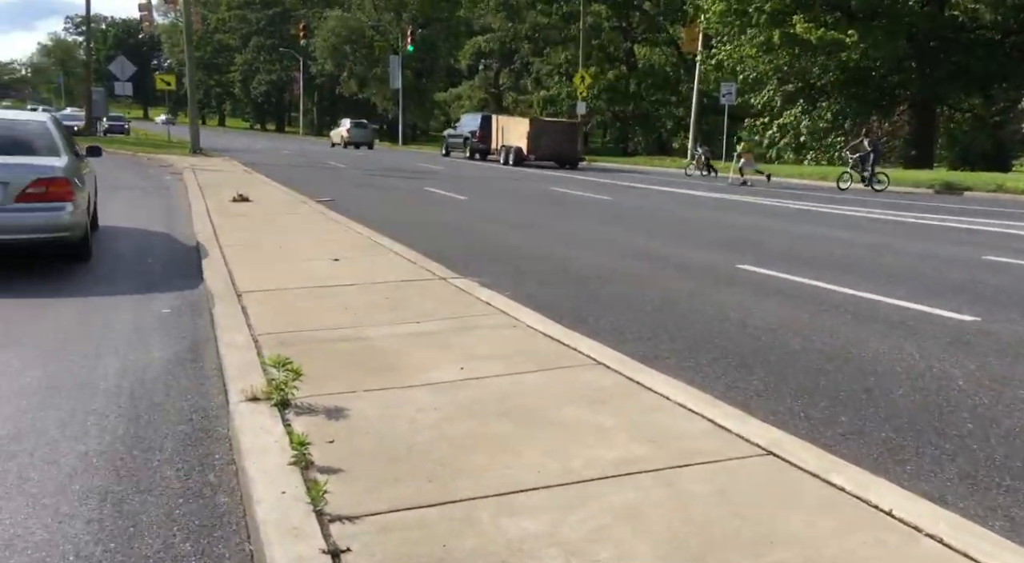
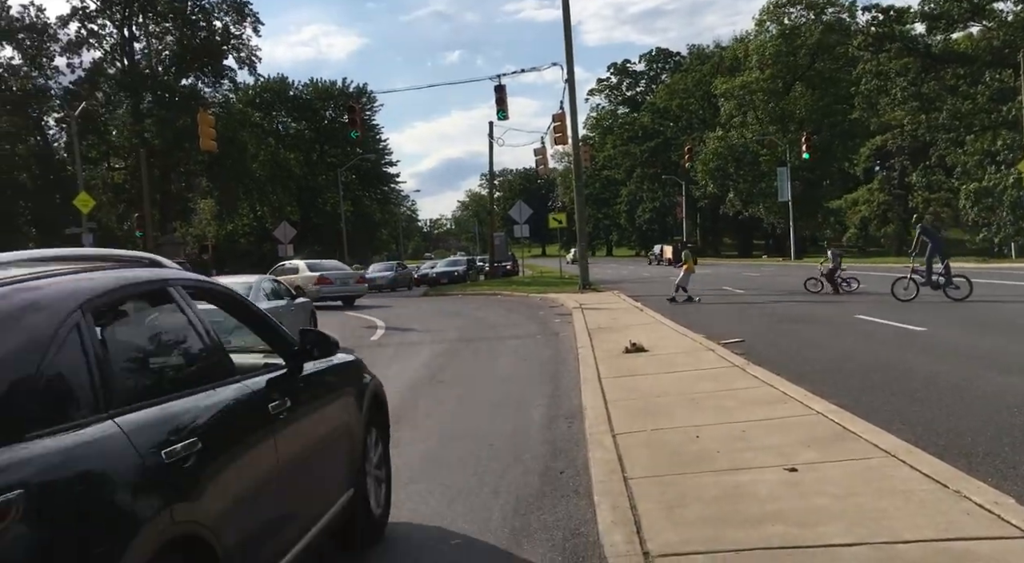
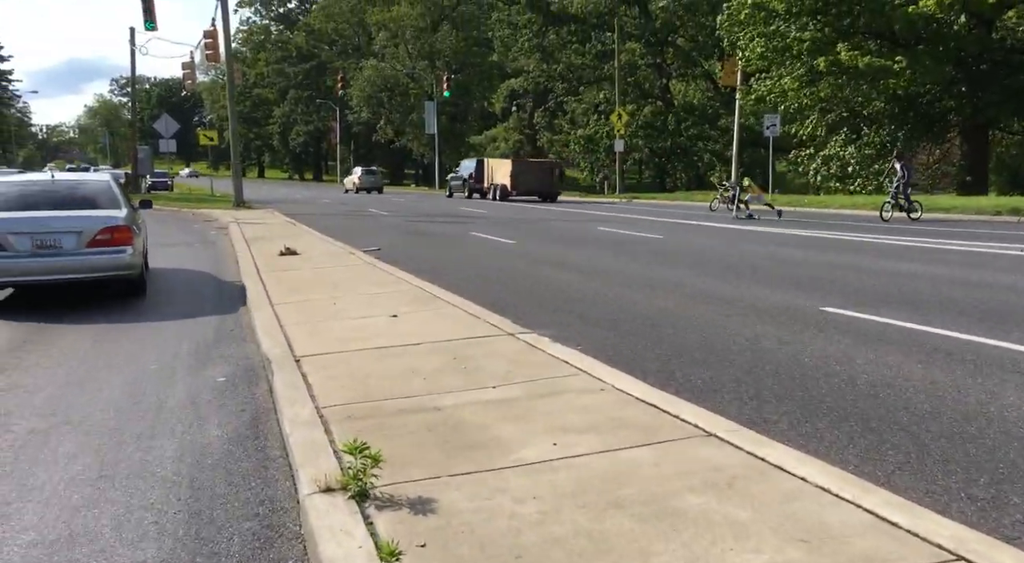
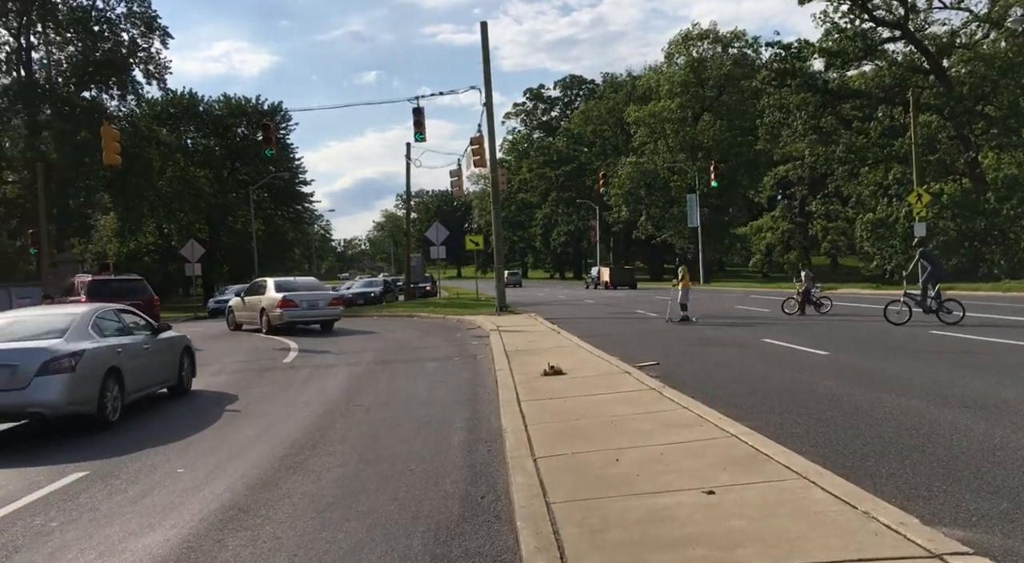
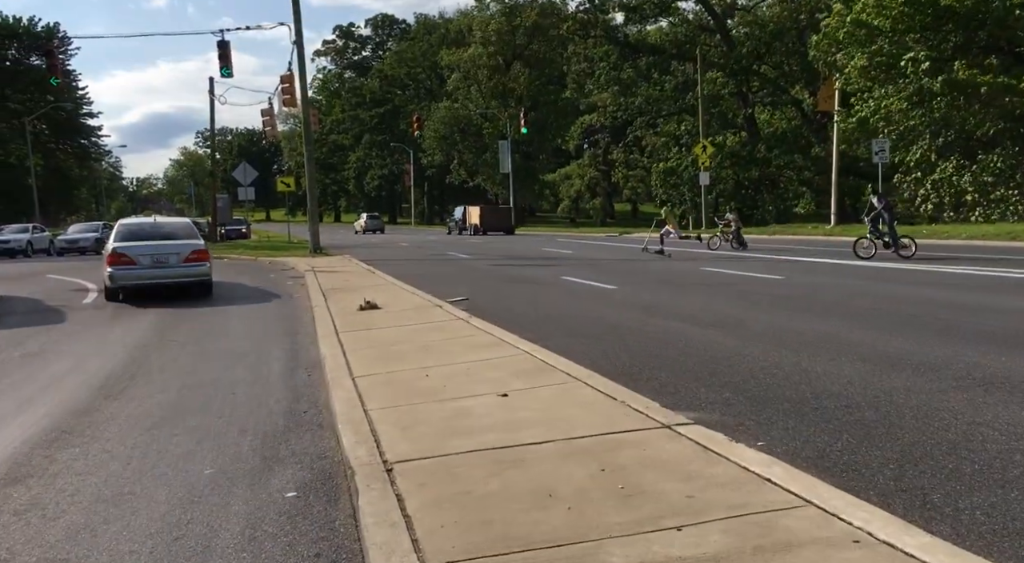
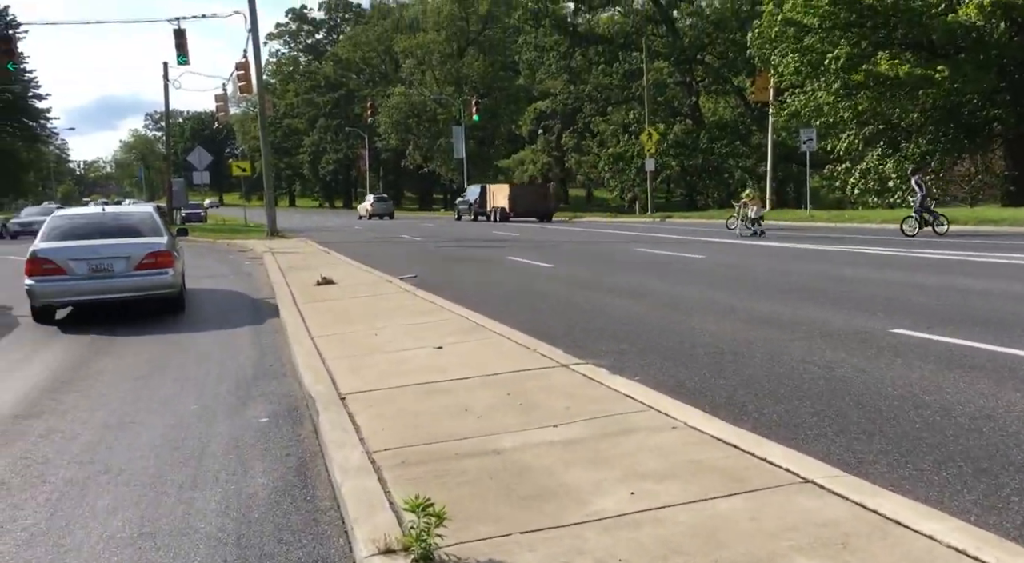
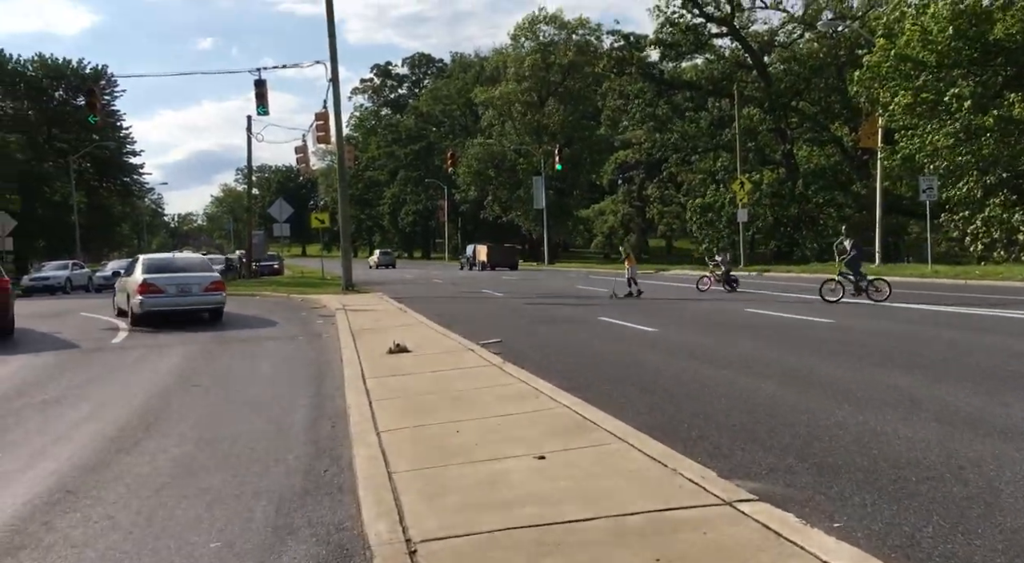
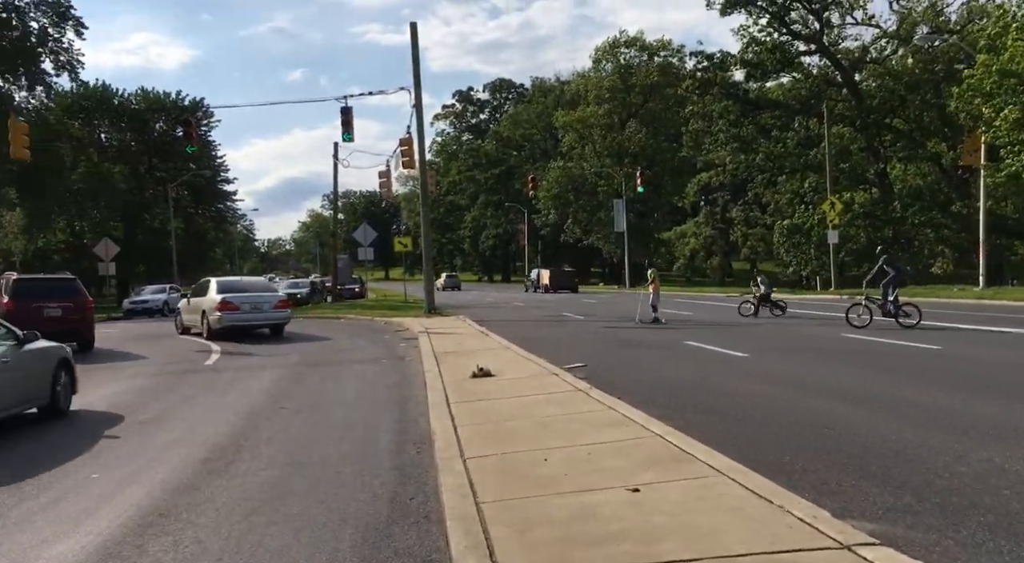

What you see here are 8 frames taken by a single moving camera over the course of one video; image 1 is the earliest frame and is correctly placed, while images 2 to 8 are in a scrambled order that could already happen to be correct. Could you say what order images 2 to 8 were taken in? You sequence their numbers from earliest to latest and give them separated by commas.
3, 6, 5, 7, 8, 4, 2
